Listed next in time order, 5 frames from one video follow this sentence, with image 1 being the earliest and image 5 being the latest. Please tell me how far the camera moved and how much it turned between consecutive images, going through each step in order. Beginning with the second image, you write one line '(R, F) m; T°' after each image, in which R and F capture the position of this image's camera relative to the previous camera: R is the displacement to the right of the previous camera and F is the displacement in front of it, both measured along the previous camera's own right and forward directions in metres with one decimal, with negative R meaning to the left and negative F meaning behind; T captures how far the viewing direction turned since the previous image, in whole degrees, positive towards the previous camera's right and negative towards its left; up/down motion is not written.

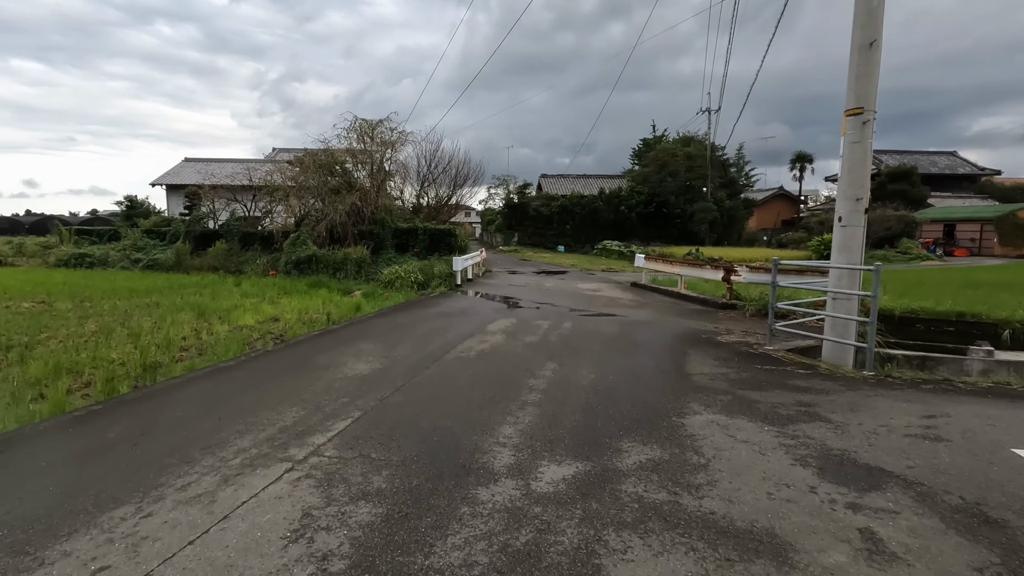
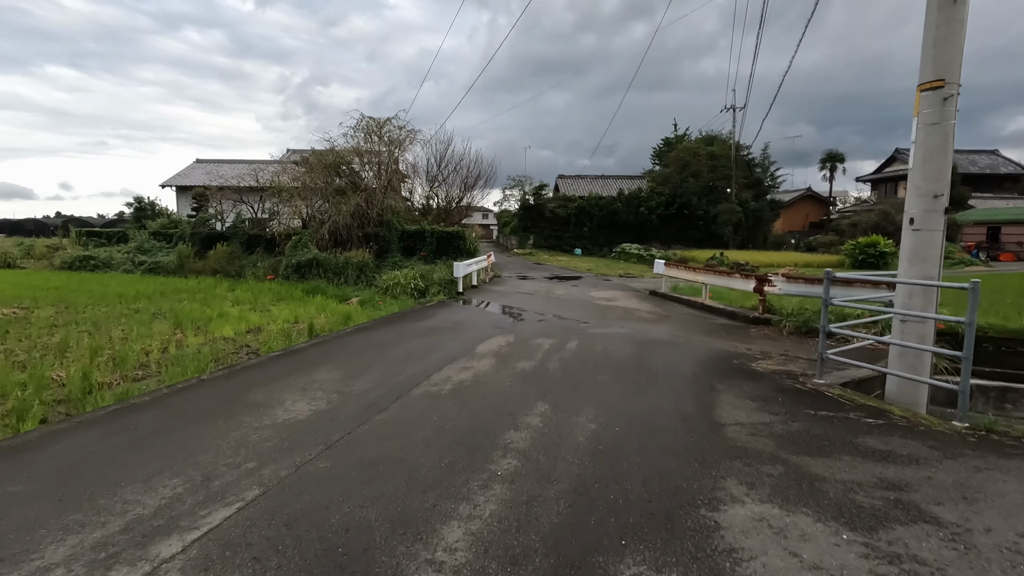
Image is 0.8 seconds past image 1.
(+0.2, +0.9) m; -2°
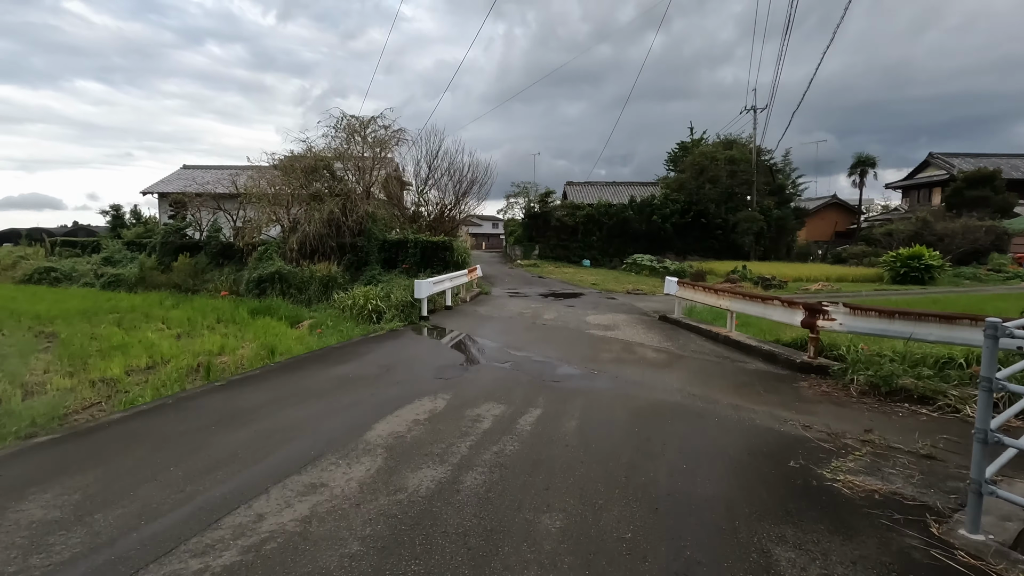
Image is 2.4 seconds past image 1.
(+0.6, +1.9) m; -2°
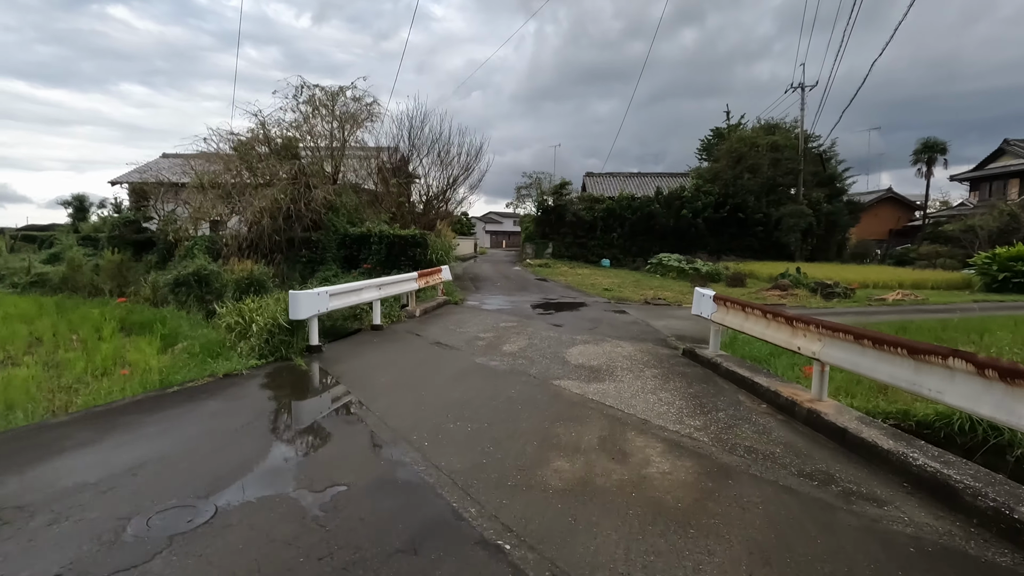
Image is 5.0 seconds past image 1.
(+0.9, +3.0) m; -3°
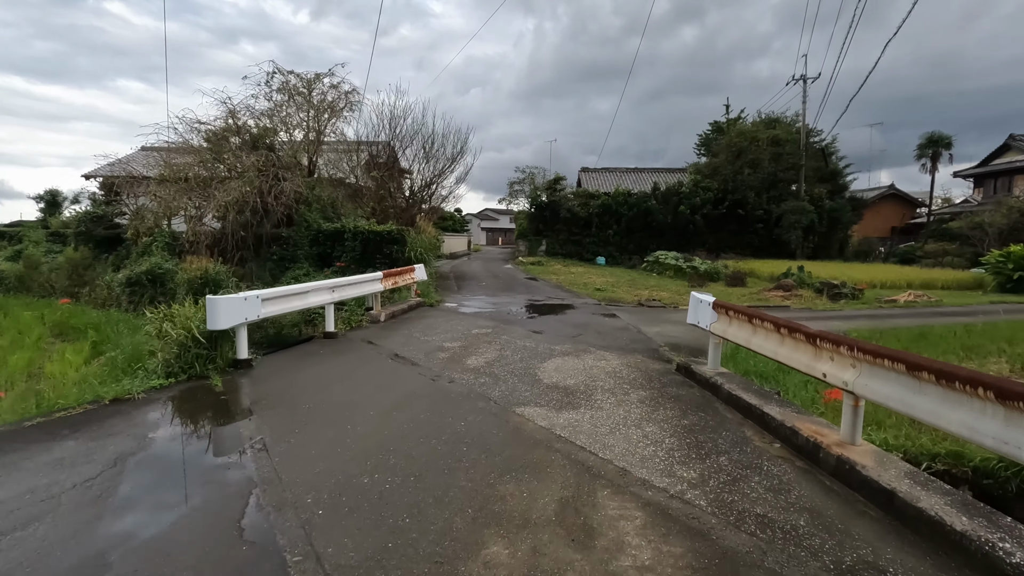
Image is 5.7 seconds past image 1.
(+0.3, +0.8) m; 0°
